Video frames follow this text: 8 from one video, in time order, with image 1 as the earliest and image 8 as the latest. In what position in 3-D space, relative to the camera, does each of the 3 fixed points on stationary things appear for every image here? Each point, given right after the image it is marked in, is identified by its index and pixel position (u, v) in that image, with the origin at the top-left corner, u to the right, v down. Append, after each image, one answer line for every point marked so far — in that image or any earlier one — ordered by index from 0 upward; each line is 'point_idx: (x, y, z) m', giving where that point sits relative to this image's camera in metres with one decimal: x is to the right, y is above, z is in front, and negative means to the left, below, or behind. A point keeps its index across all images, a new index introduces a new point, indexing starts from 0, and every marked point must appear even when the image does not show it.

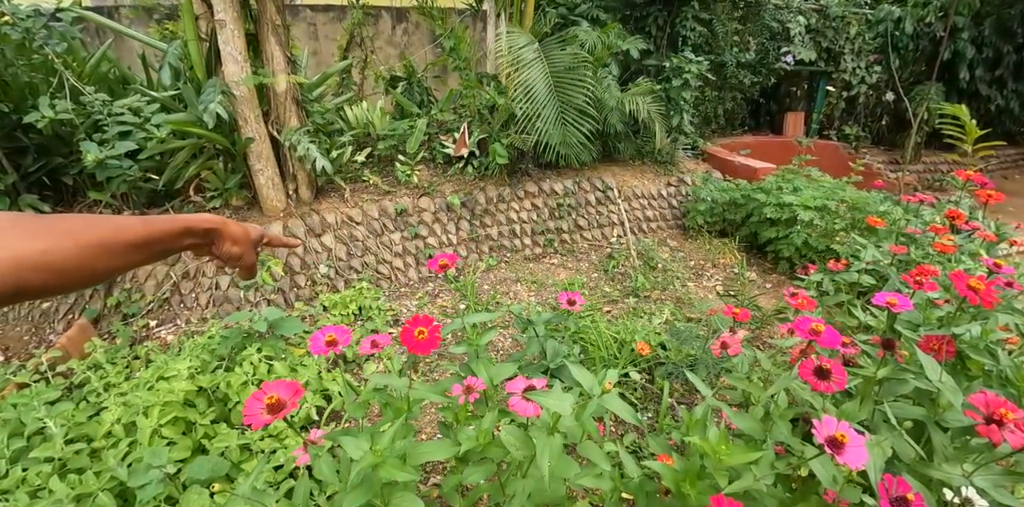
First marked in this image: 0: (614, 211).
0: (+0.9, +0.4, +4.5) m
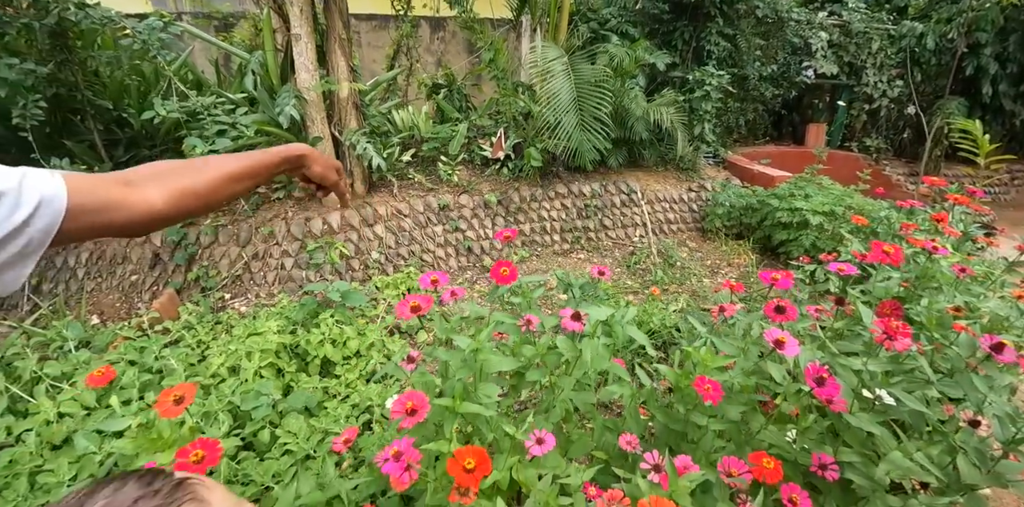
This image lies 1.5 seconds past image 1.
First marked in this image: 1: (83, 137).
0: (+1.2, +0.4, +4.9) m
1: (-2.9, +0.8, +3.5) m
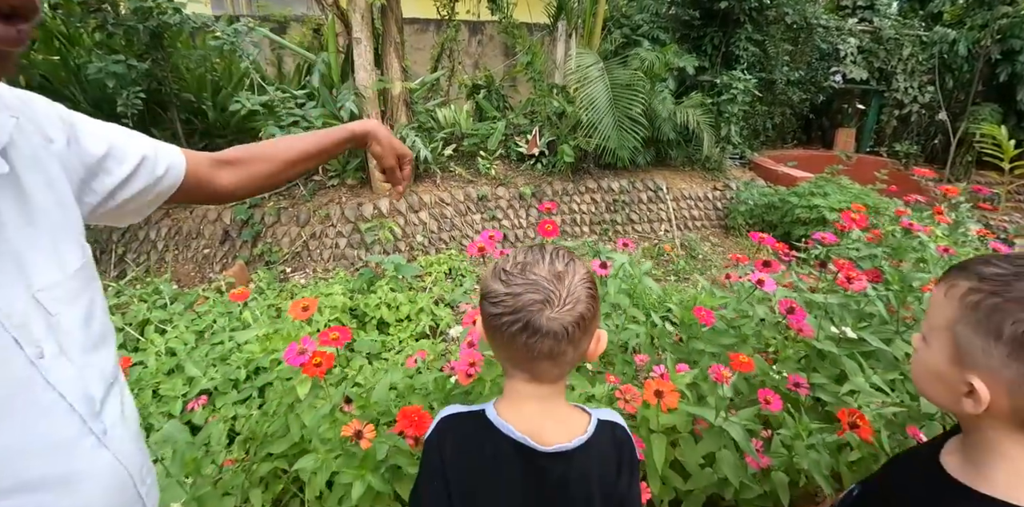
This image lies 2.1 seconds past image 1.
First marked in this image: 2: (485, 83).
0: (+1.5, +0.4, +5.1) m
1: (-2.7, +1.0, +4.0) m
2: (-0.3, +1.9, +5.8) m
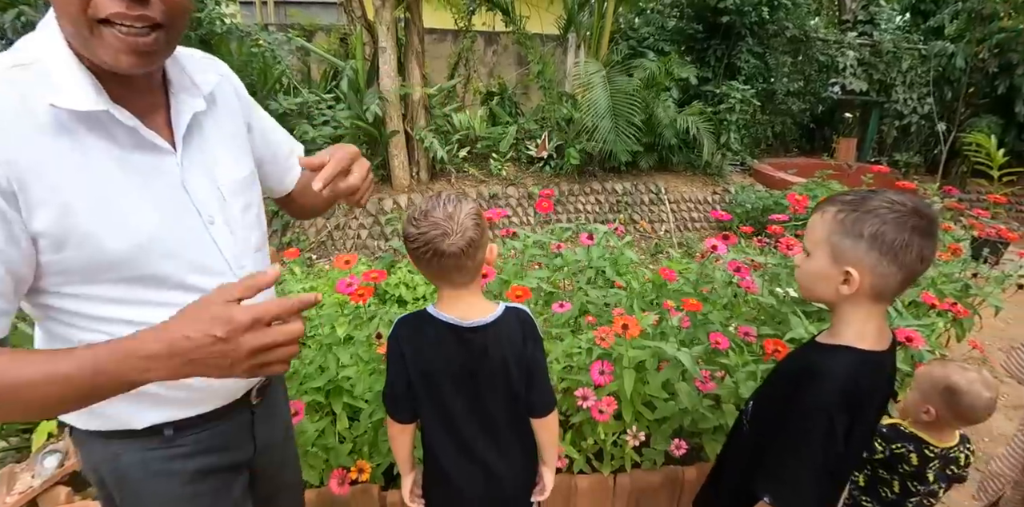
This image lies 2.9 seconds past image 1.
0: (+1.6, +0.5, +5.4) m
1: (-2.6, +1.1, +4.4) m
2: (-0.2, +1.9, +6.1) m
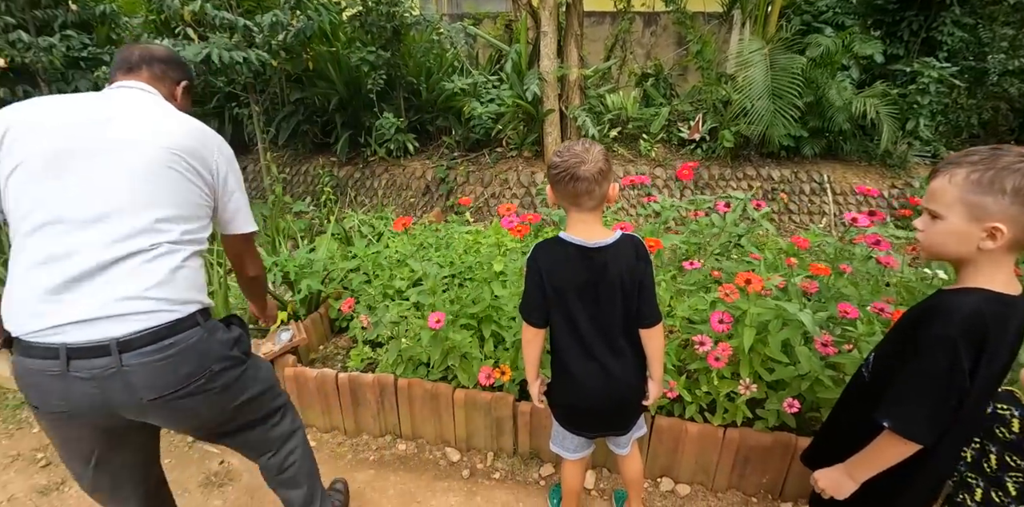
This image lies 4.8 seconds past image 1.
0: (+3.1, +0.5, +5.1) m
1: (-1.2, +1.5, +5.1) m
2: (+1.7, +2.2, +6.1) m
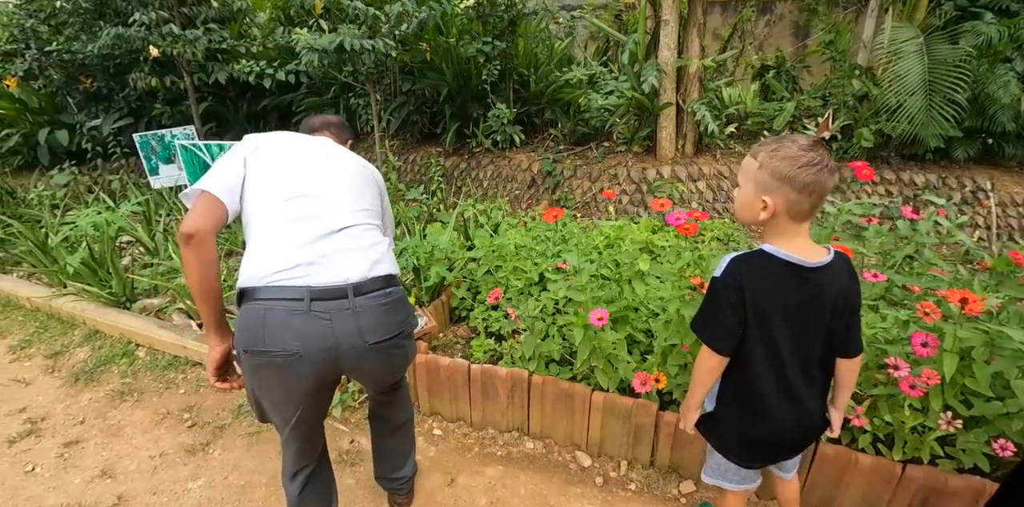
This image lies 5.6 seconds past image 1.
0: (+4.0, +0.4, +4.4) m
1: (-0.1, +1.6, +5.1) m
2: (+2.9, +2.1, +5.7) m
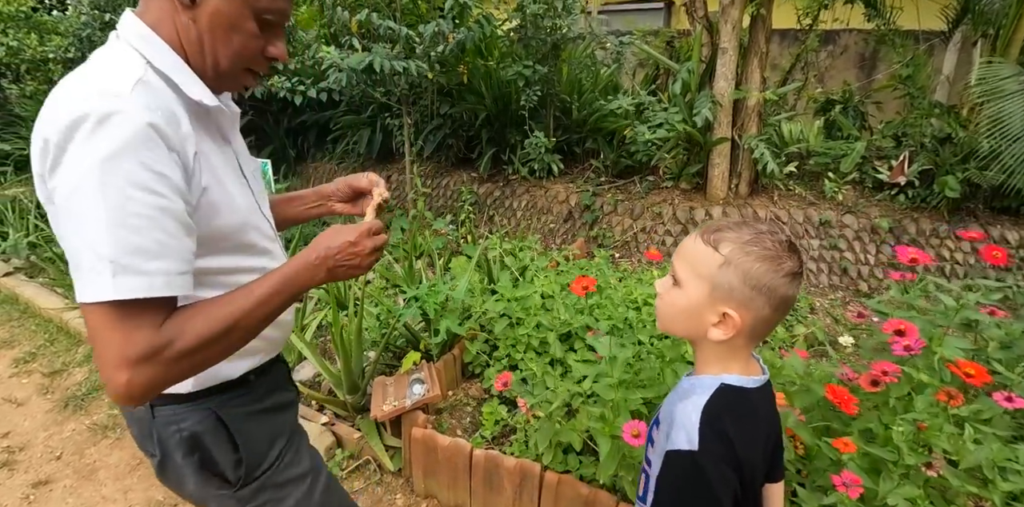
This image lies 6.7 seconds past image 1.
0: (+4.3, -0.2, +3.8) m
1: (+0.3, +1.3, +4.8) m
2: (+3.3, +1.6, +5.2) m
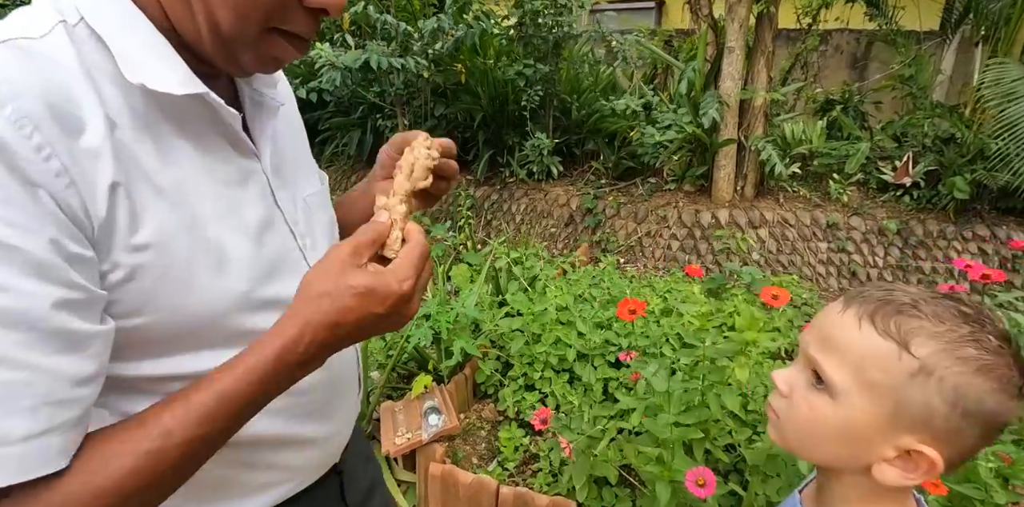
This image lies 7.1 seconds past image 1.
0: (+4.3, -0.2, +3.8) m
1: (+0.2, +1.2, +4.7) m
2: (+3.3, +1.5, +5.1) m
